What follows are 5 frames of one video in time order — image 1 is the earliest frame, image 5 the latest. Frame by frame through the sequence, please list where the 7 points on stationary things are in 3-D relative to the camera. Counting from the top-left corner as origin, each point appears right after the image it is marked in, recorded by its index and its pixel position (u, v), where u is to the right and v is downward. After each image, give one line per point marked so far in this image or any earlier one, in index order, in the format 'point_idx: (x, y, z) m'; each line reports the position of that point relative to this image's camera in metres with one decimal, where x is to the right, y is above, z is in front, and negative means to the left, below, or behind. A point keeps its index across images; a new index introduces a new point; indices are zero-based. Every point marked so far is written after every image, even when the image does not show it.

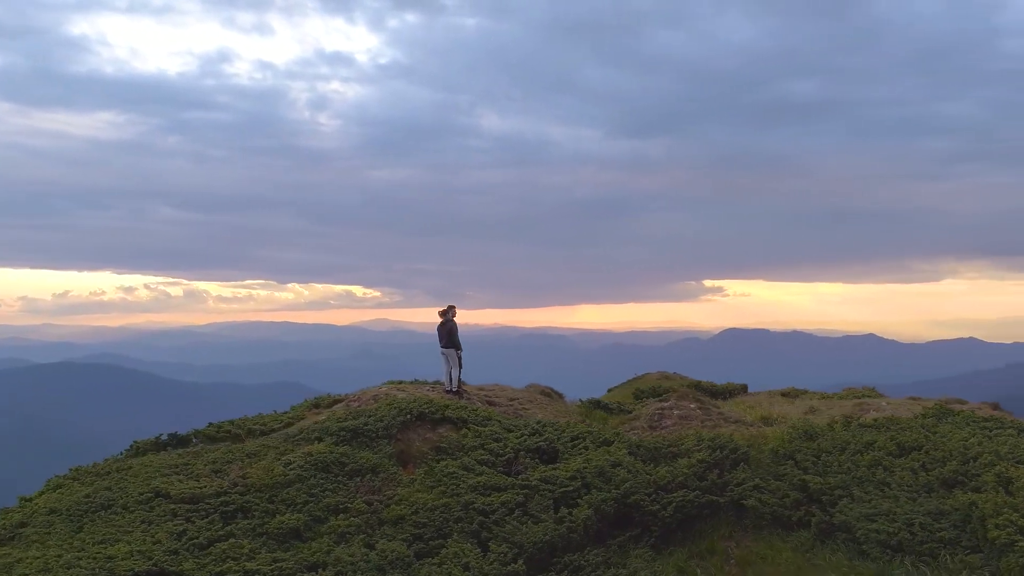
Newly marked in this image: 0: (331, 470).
0: (-2.8, -2.8, +11.0) m
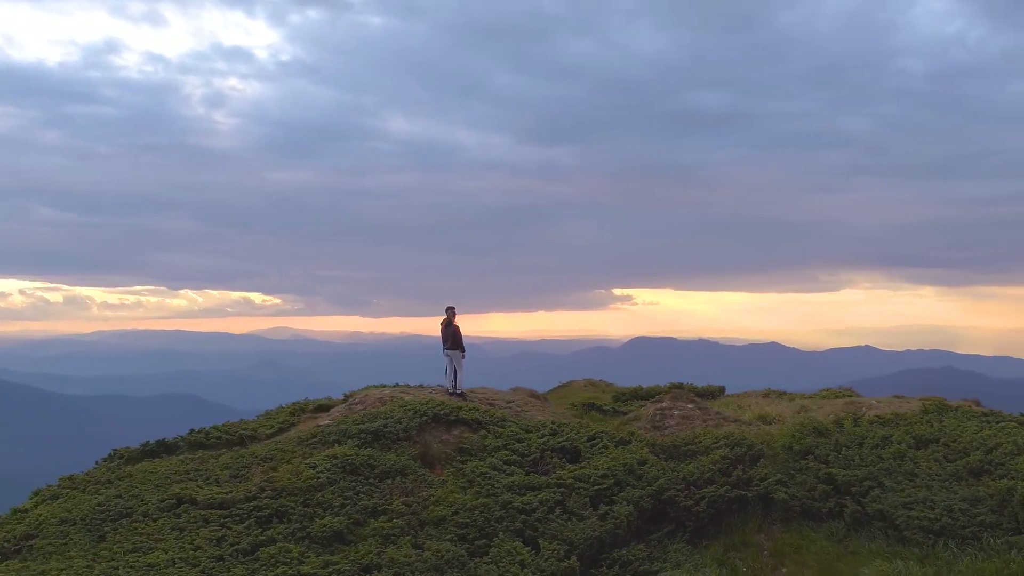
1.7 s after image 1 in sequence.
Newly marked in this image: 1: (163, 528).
0: (-2.3, -2.8, +10.8) m
1: (-4.5, -3.1, +9.3) m
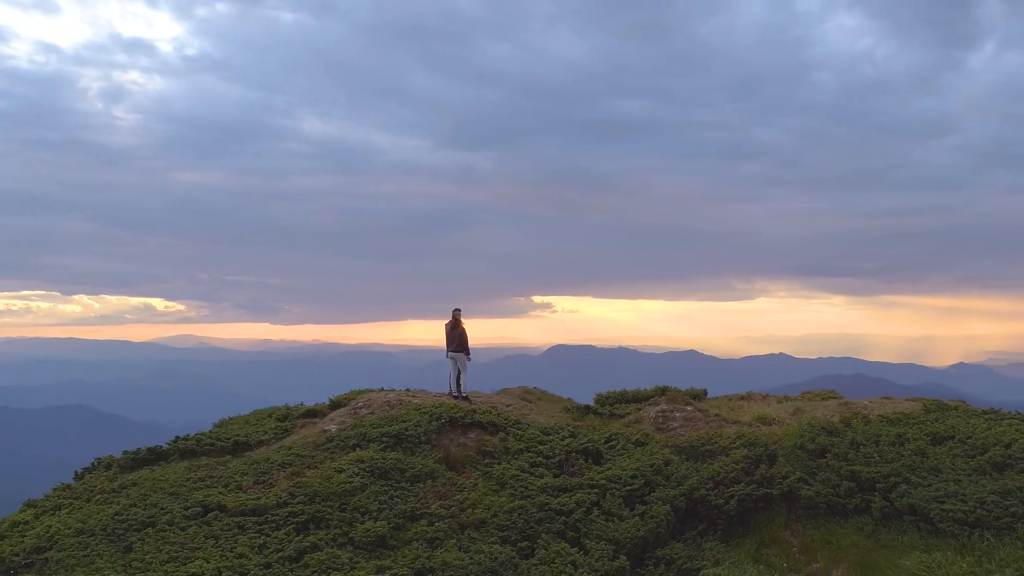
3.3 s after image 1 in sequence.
0: (-1.8, -2.8, +10.5) m
1: (-3.9, -3.1, +8.8) m
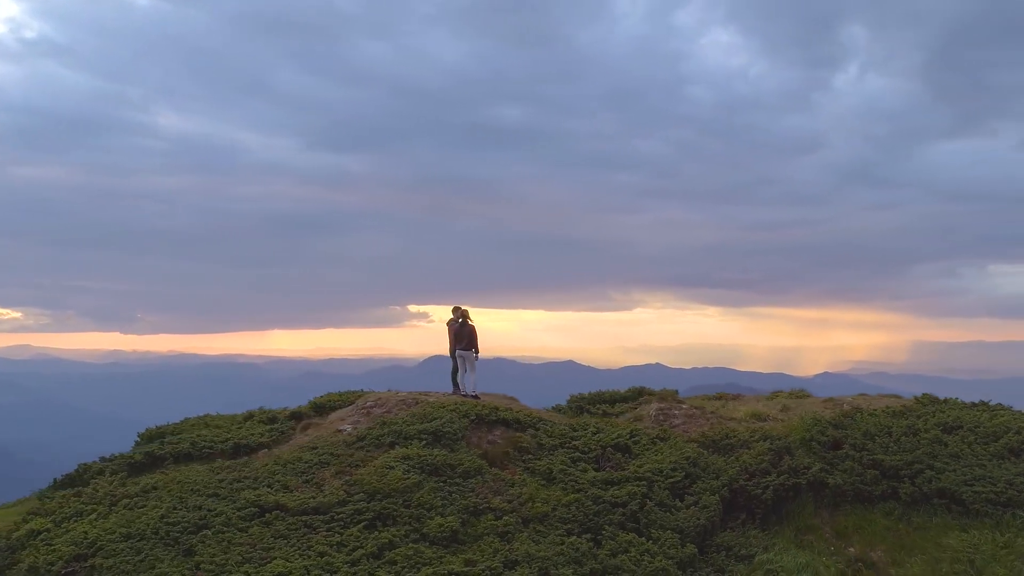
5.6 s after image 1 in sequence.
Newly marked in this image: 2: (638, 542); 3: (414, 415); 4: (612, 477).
0: (-1.0, -2.7, +10.3) m
1: (-2.9, -2.9, +8.4) m
2: (+1.6, -3.3, +9.1) m
3: (-1.7, -2.2, +12.6) m
4: (+1.5, -2.9, +10.9) m
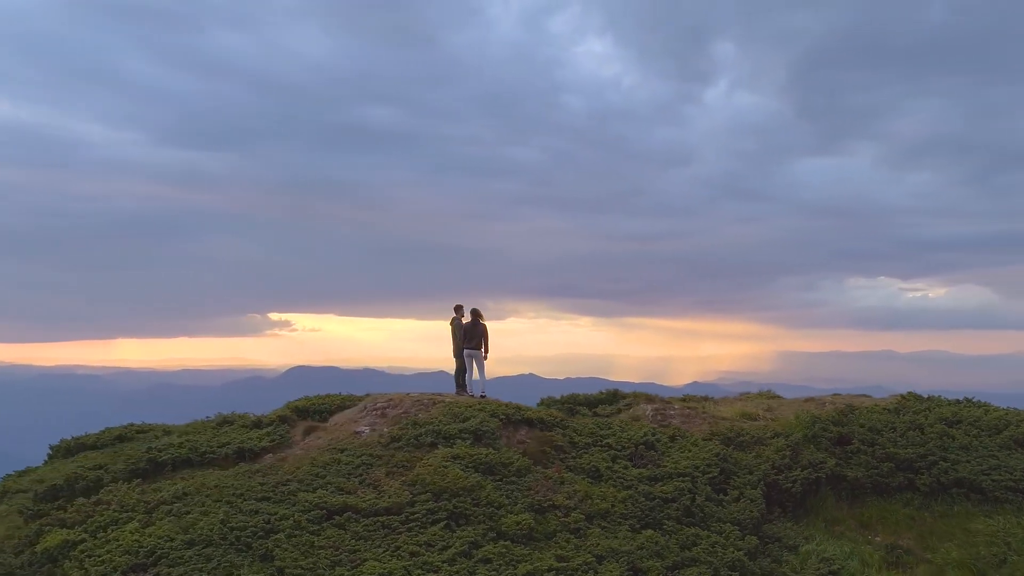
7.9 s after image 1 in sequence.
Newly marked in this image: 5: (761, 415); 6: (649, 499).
0: (-0.3, -2.6, +10.2) m
1: (-1.9, -2.8, +8.0) m
2: (+2.5, -3.2, +9.3) m
3: (-1.2, -2.2, +12.4) m
4: (+2.2, -2.9, +11.1) m
5: (+5.8, -3.0, +16.5) m
6: (+2.0, -3.0, +10.3) m
